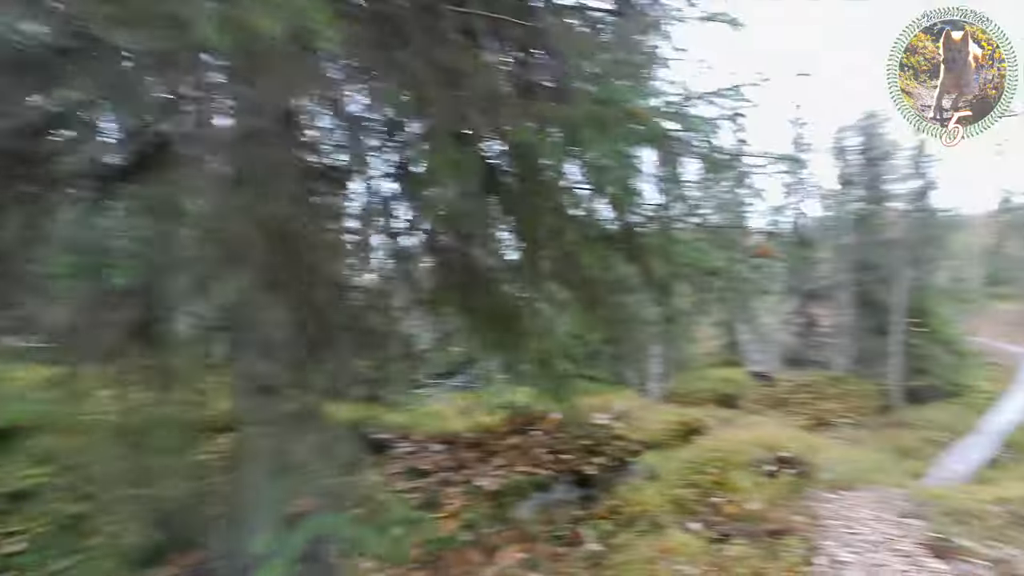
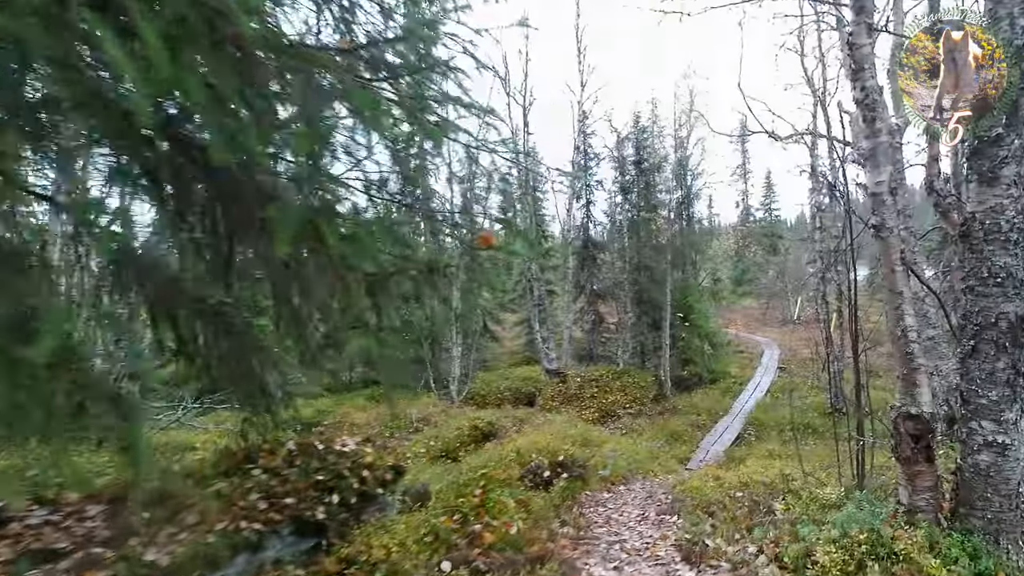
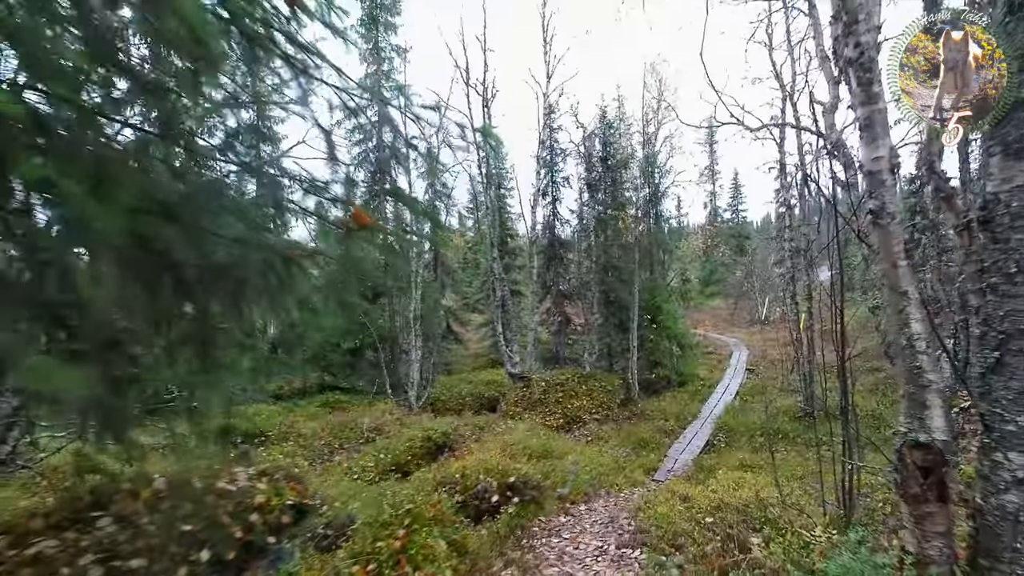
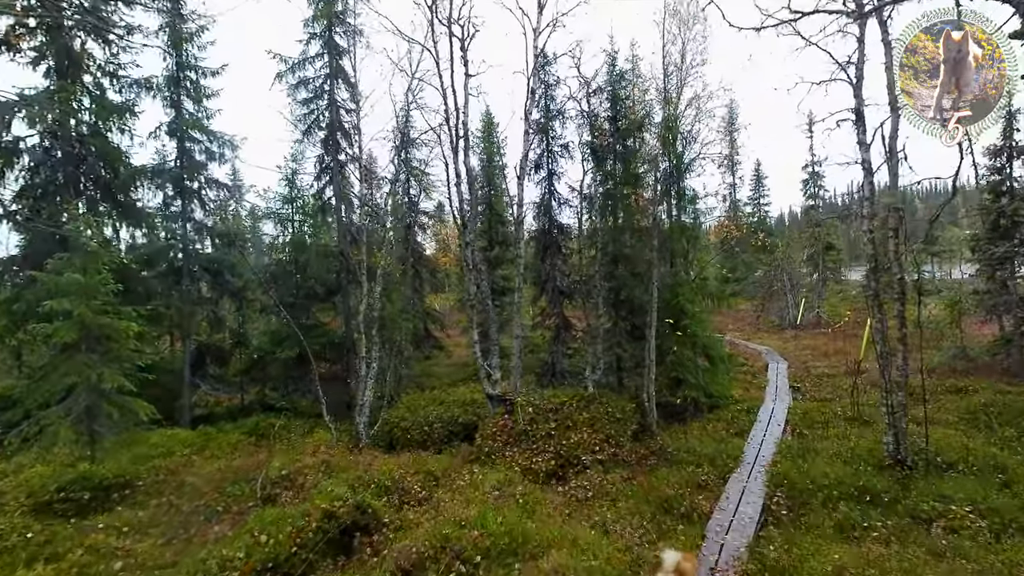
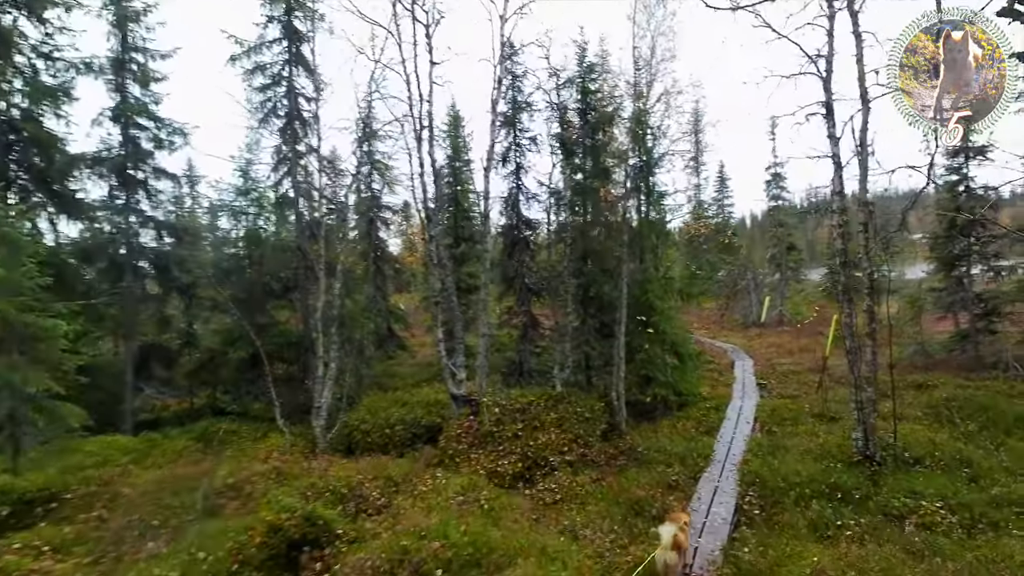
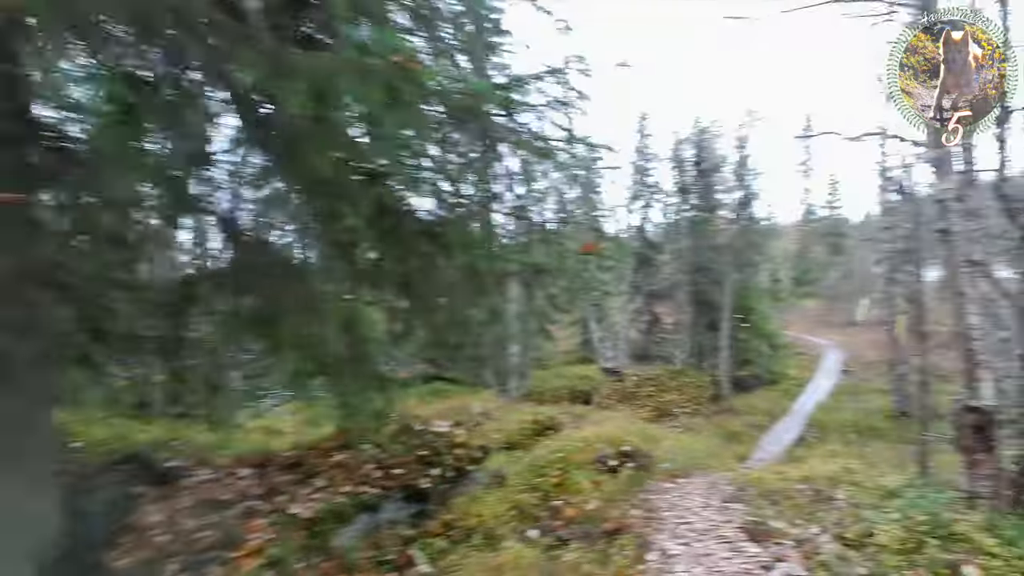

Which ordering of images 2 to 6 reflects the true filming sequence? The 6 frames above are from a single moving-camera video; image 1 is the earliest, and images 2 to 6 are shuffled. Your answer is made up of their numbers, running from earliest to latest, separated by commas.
6, 2, 3, 4, 5
